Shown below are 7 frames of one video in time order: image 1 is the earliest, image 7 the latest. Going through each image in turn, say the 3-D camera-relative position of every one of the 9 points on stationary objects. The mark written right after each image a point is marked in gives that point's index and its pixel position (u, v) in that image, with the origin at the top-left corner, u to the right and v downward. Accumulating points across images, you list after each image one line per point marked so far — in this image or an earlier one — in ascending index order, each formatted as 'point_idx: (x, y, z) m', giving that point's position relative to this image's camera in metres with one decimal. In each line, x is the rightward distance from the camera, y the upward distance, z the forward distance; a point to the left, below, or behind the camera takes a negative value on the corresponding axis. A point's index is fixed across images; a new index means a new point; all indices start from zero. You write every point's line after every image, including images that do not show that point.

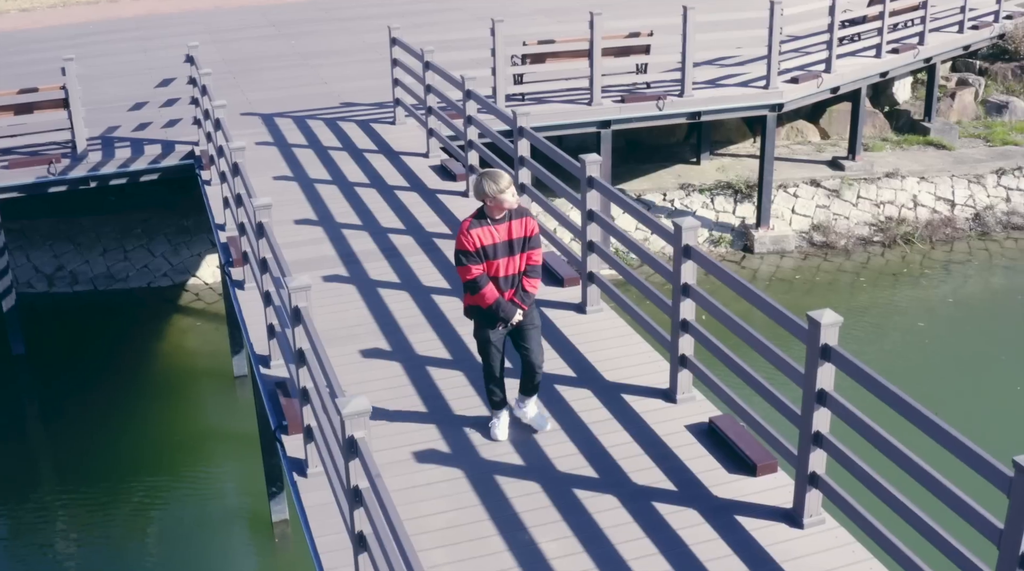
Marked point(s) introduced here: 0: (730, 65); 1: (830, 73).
0: (+3.1, +3.1, +16.0) m
1: (+4.4, +3.0, +15.8) m
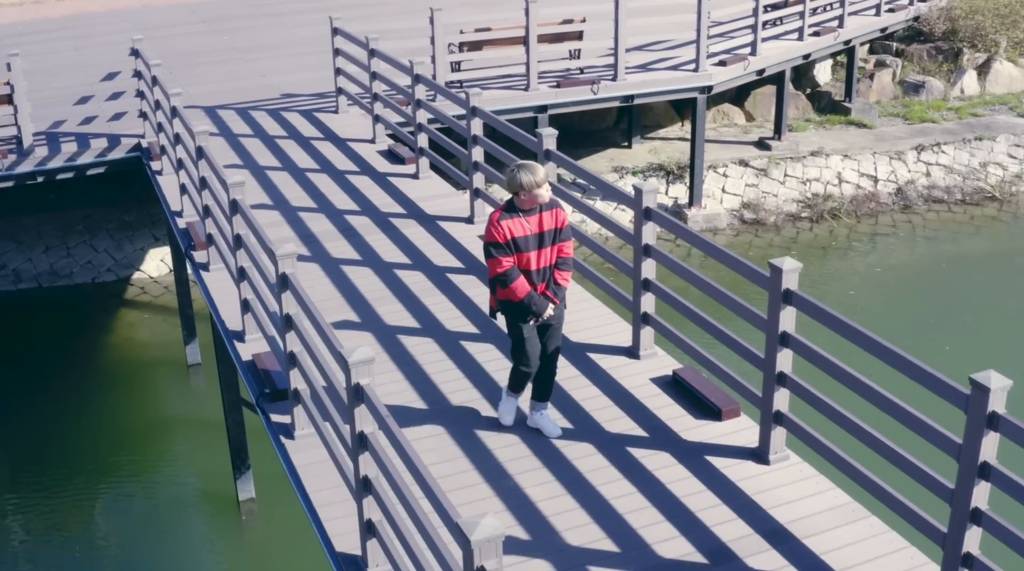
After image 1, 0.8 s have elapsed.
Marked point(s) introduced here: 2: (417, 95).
0: (+2.2, +3.5, +16.5) m
1: (+3.5, +3.3, +16.4) m
2: (-0.8, +1.8, +10.3) m
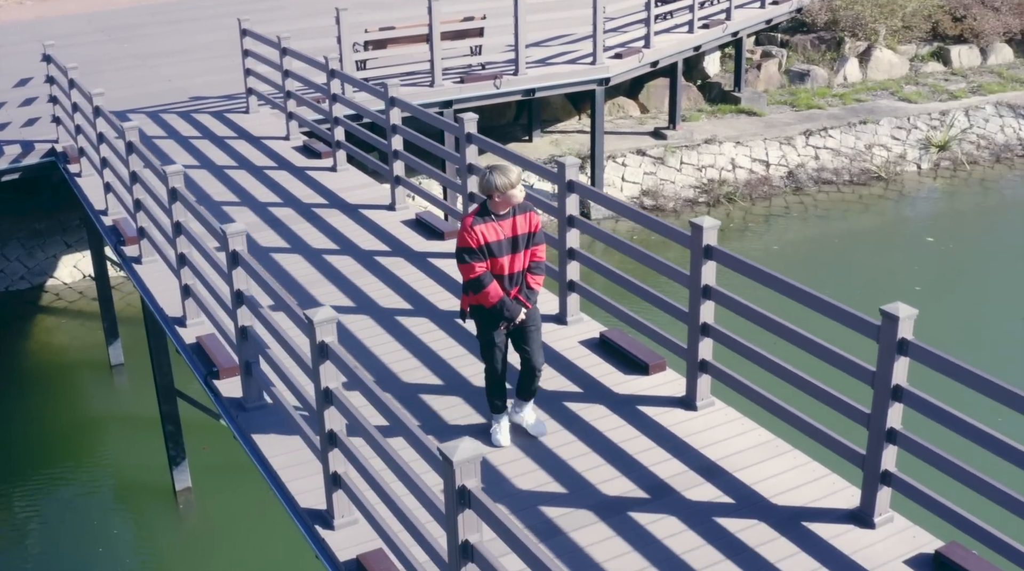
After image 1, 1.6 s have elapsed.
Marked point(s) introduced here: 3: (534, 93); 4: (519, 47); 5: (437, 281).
0: (+0.7, +3.7, +17.1) m
1: (+2.1, +3.6, +17.1) m
2: (-1.7, +1.9, +10.7) m
3: (+0.3, +2.6, +15.4) m
4: (+0.1, +3.2, +15.0) m
5: (-0.5, 0.0, +9.0) m
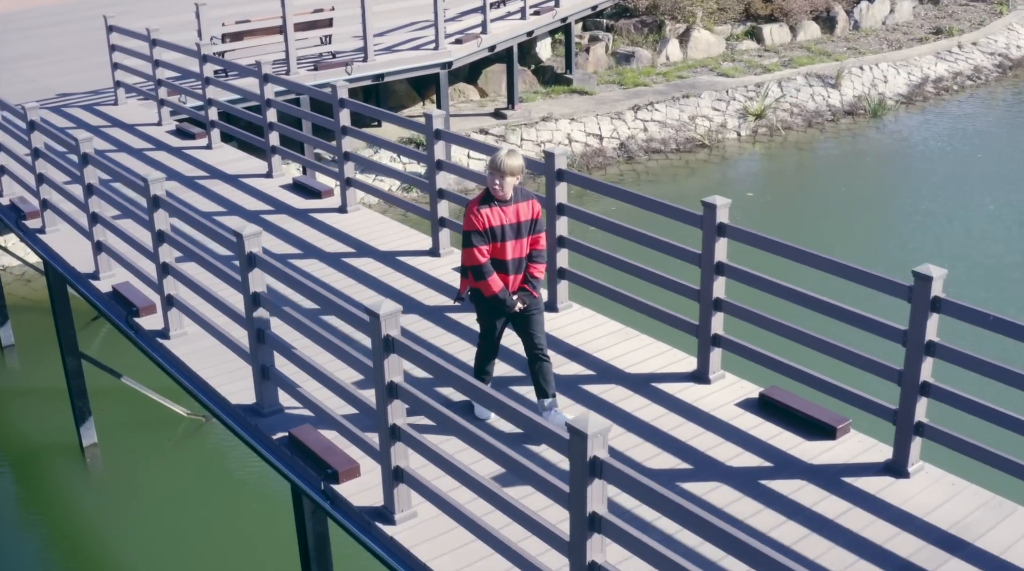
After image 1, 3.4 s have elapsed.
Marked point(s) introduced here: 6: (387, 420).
0: (-1.8, +4.1, +18.4) m
1: (-0.4, +4.2, +18.5) m
2: (-3.2, +2.2, +11.7) m
3: (-1.9, +3.1, +16.6) m
4: (-2.1, +3.6, +16.2) m
5: (-1.7, +0.4, +10.1) m
6: (-0.7, -0.7, +6.0) m
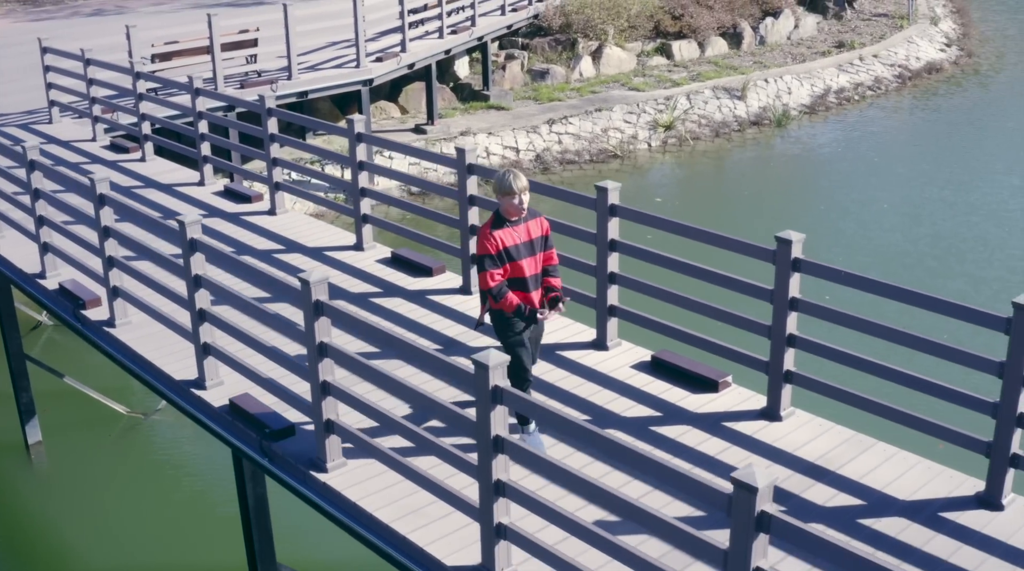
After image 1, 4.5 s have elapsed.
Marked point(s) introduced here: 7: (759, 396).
0: (-3.2, +4.0, +19.2) m
1: (-1.9, +4.0, +19.5) m
2: (-4.1, +2.1, +12.4) m
3: (-3.2, +2.9, +17.4) m
4: (-3.4, +3.5, +17.1) m
5: (-2.5, +0.5, +10.9) m
6: (-1.2, -0.6, +6.9) m
7: (+1.9, -0.8, +8.6) m
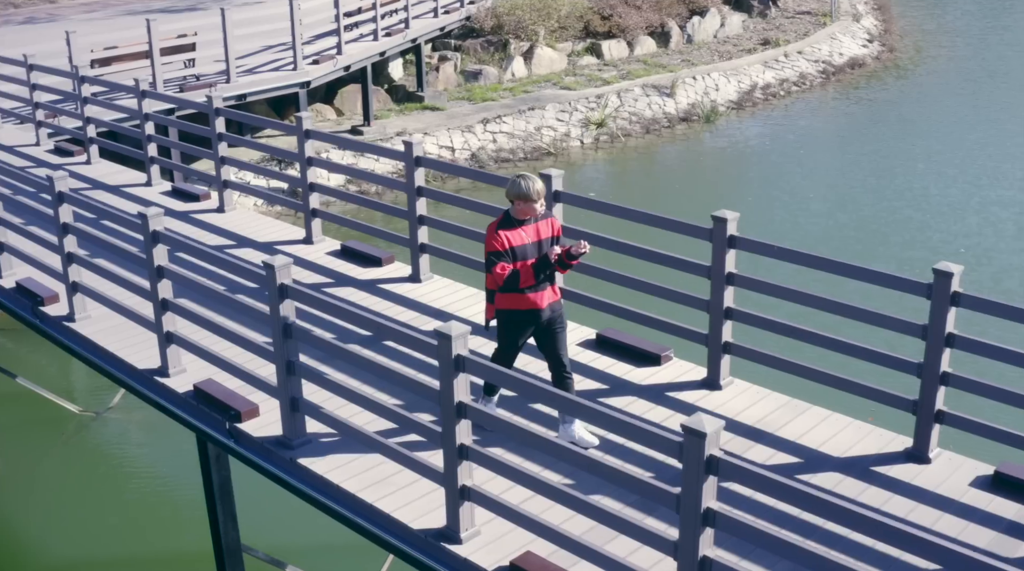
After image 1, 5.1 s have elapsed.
0: (-4.3, +4.0, +19.4) m
1: (-3.0, +4.1, +19.7) m
2: (-4.8, +2.1, +12.6) m
3: (-4.2, +2.9, +17.6) m
4: (-4.3, +3.5, +17.2) m
5: (-3.0, +0.5, +11.1) m
6: (-1.5, -0.5, +7.2) m
7: (+1.5, -0.7, +9.1) m
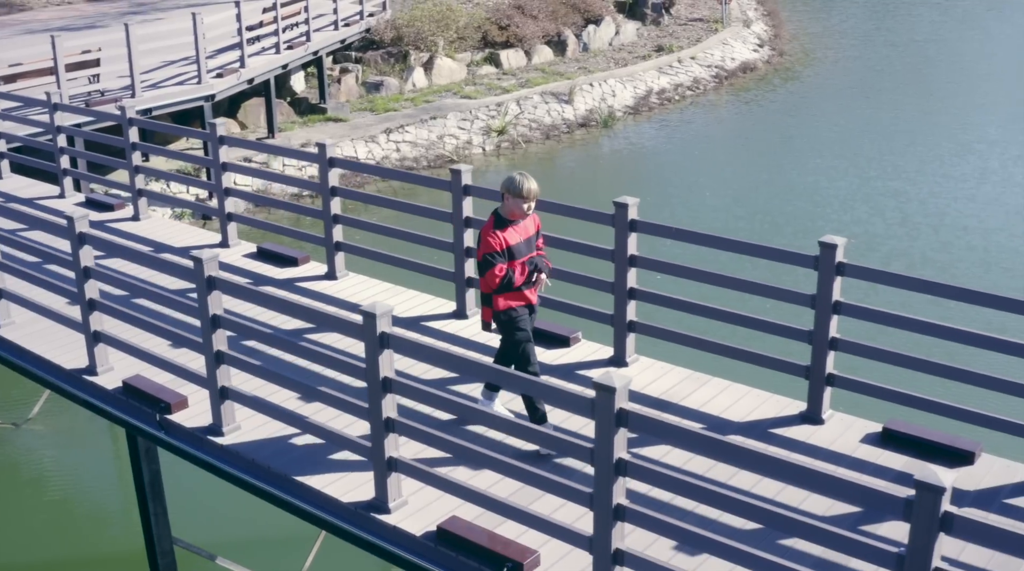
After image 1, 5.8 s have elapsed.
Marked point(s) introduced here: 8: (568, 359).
0: (-6.0, +3.7, +19.5) m
1: (-4.7, +3.9, +20.0) m
2: (-5.9, +2.0, +12.6) m
3: (-5.7, +2.7, +17.7) m
4: (-5.9, +3.3, +17.3) m
5: (-3.9, +0.5, +11.4) m
6: (-2.0, -0.4, +7.5) m
7: (+0.8, -0.5, +9.7) m
8: (+0.5, -0.6, +9.4) m
